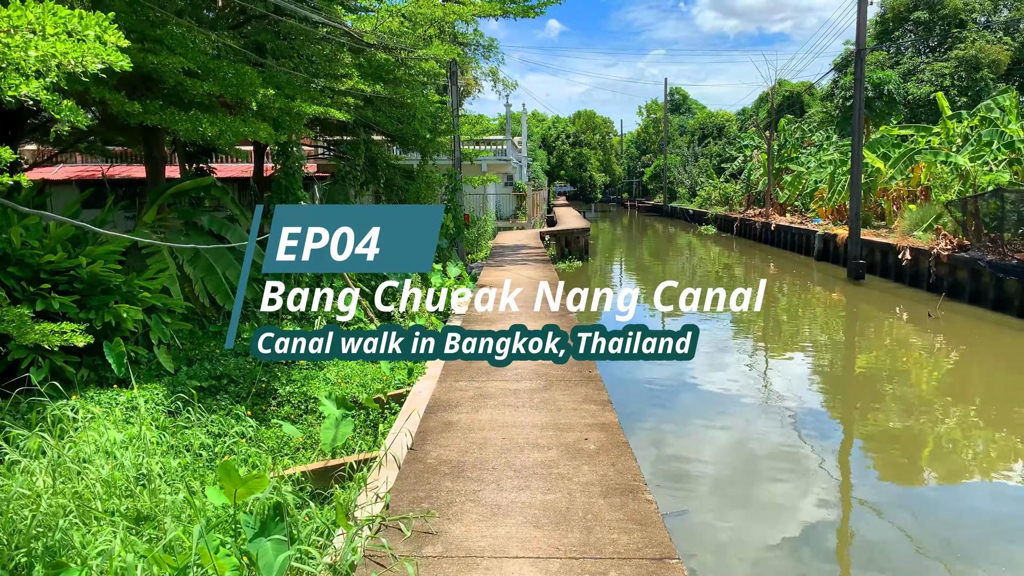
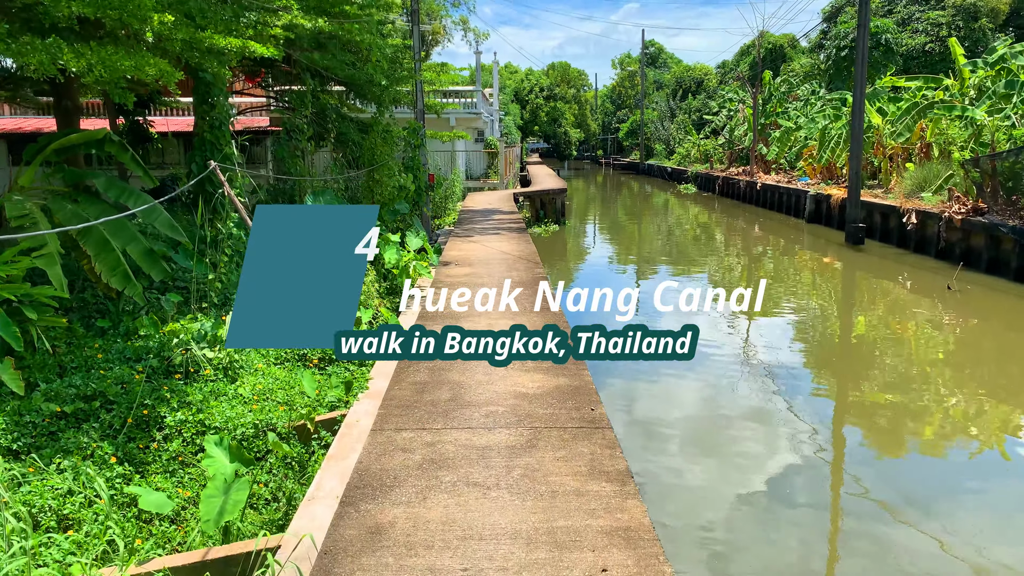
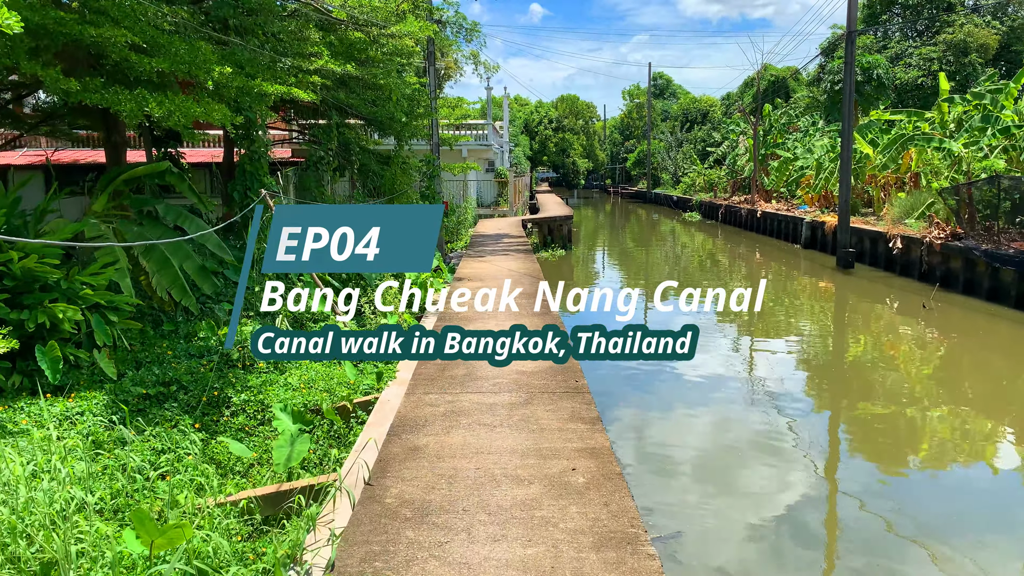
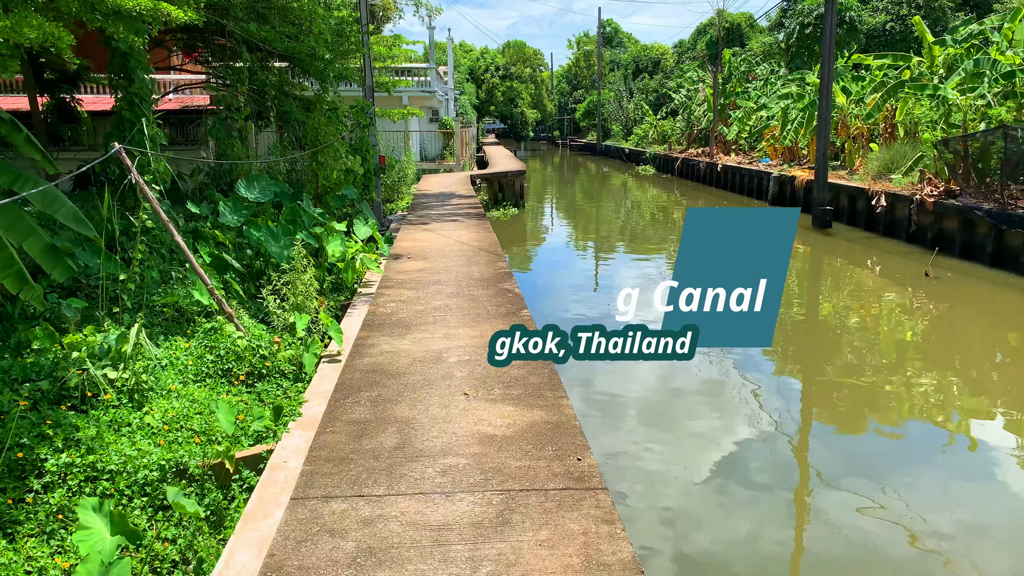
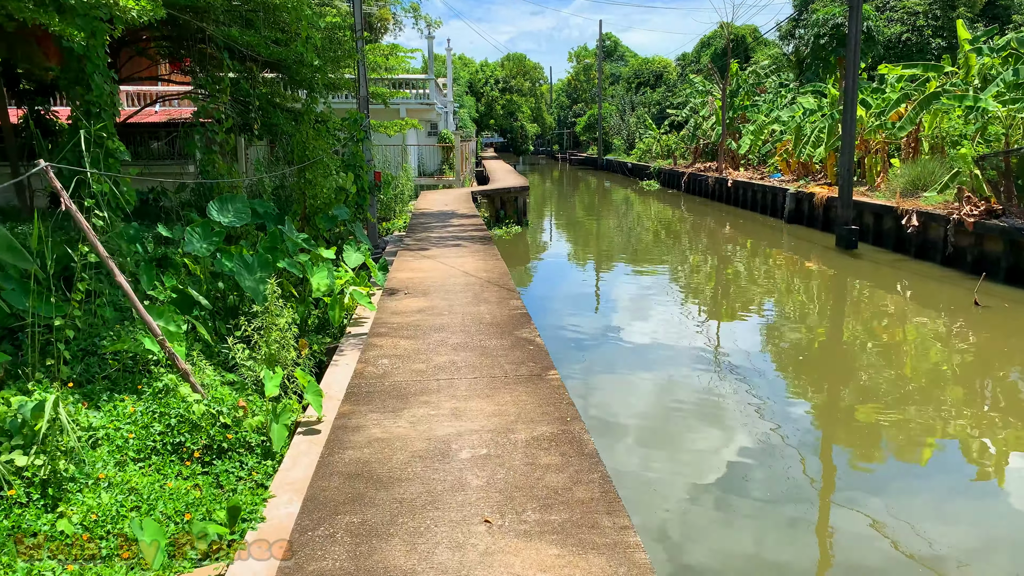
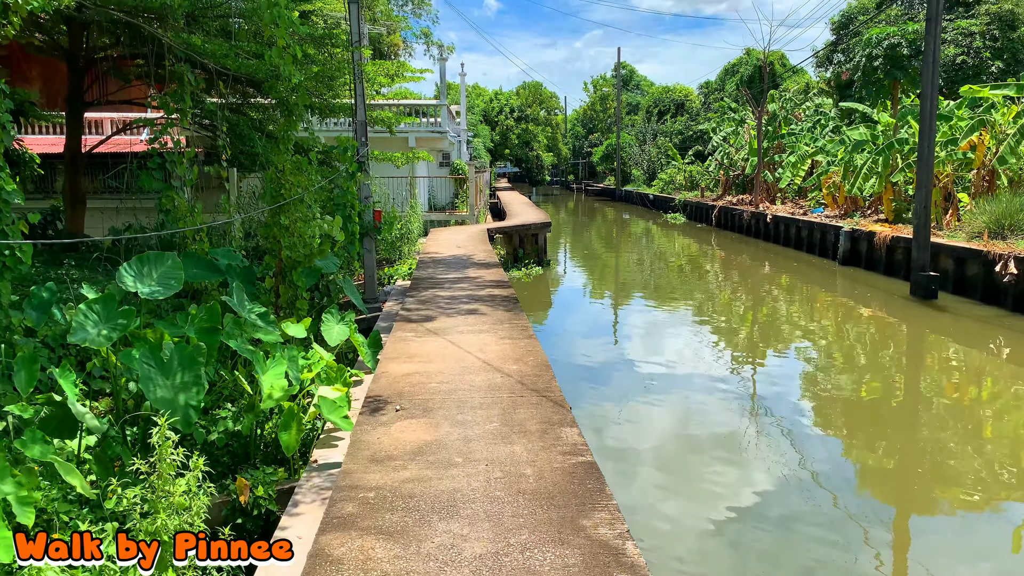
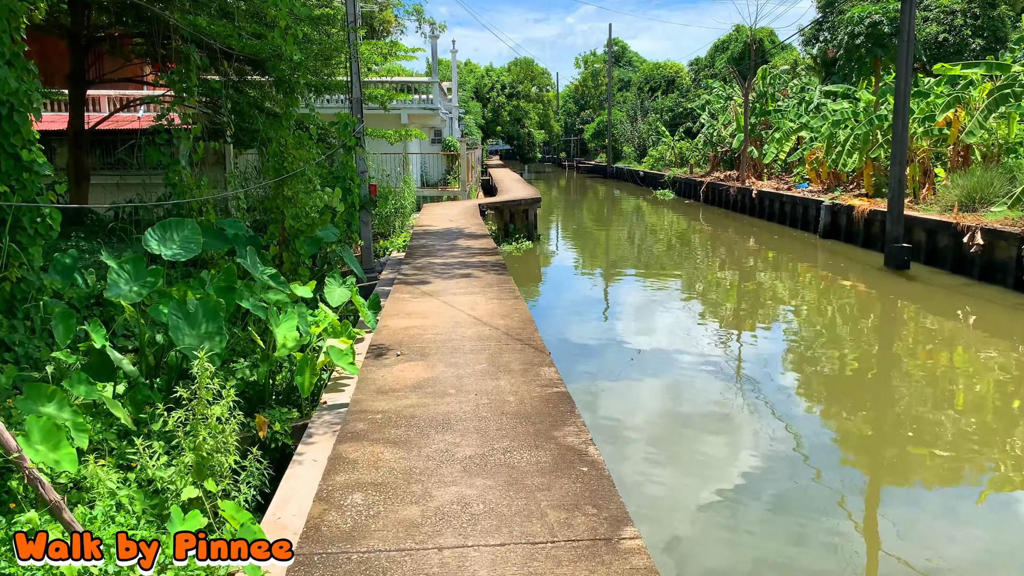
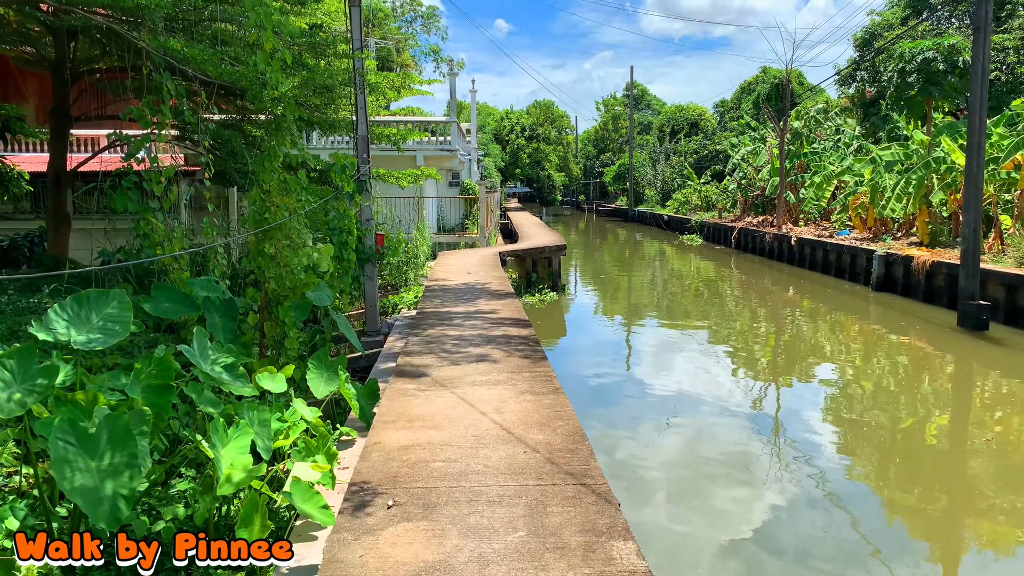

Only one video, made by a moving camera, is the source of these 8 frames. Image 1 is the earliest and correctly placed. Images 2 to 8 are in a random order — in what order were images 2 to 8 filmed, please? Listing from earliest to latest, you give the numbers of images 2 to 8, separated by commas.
3, 2, 4, 5, 7, 6, 8
